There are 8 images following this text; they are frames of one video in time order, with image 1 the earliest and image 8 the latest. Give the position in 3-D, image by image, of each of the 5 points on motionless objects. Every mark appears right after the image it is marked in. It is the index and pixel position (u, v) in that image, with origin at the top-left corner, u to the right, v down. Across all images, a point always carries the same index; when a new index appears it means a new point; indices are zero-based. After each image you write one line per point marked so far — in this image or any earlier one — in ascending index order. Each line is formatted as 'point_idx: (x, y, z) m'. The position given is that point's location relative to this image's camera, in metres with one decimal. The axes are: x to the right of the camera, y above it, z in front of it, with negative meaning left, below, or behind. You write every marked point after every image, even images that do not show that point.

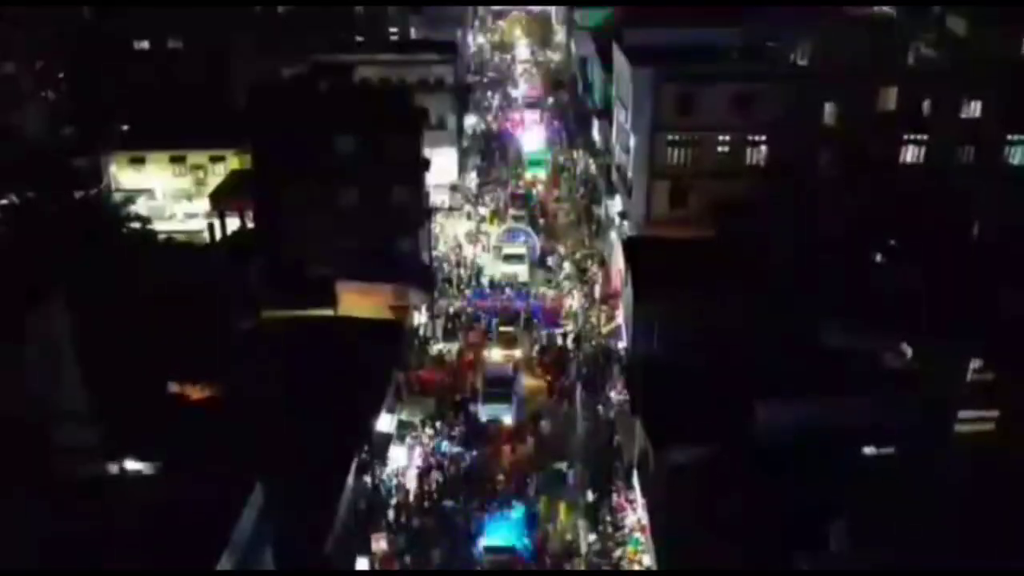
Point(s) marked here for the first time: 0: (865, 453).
0: (+6.4, -3.0, +18.7) m
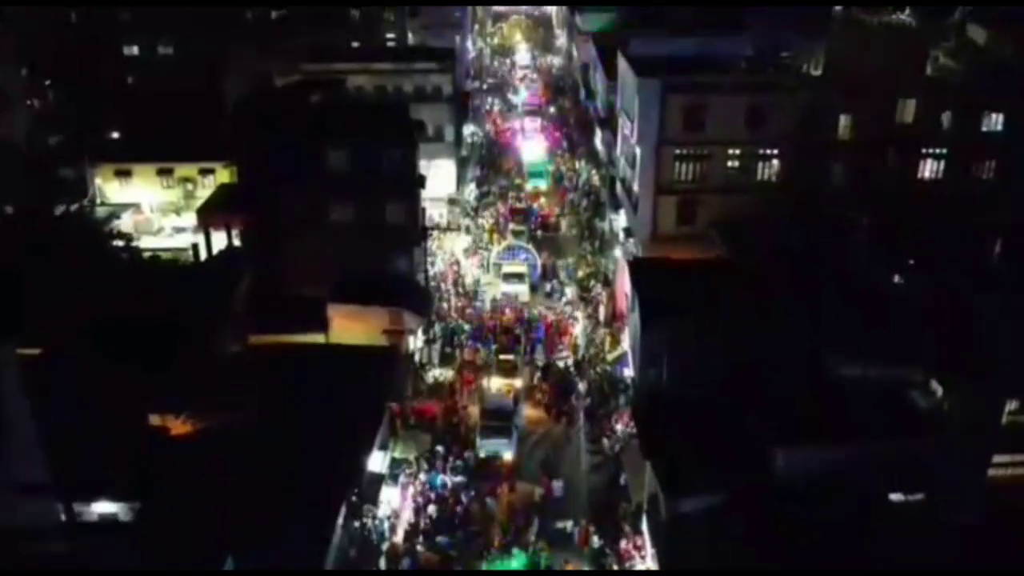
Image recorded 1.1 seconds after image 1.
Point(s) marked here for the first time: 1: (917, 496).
0: (+6.4, -3.6, +17.3) m
1: (+6.9, -3.6, +17.3) m
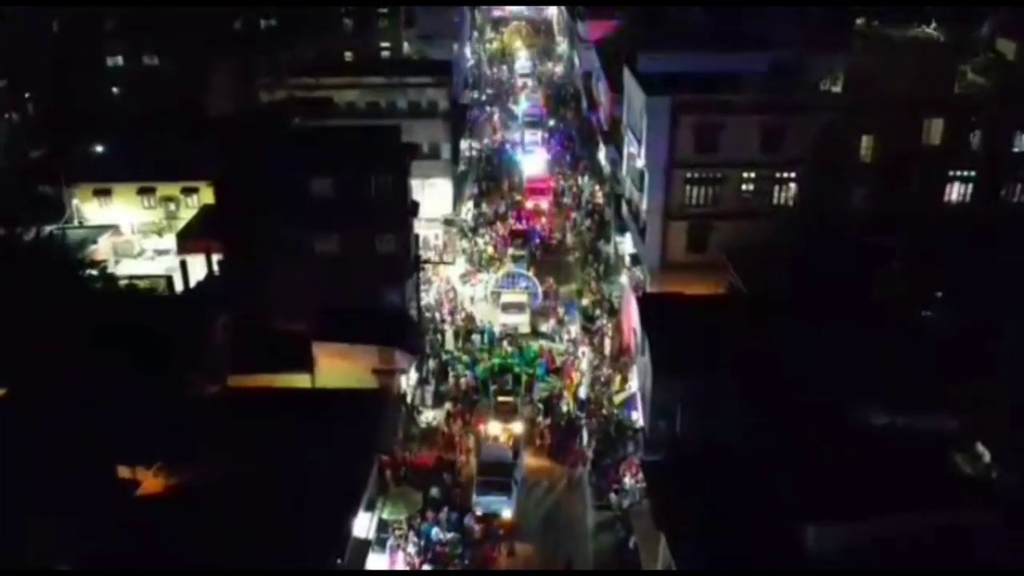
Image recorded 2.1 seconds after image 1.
0: (+6.4, -4.4, +15.4) m
1: (+6.9, -4.5, +15.4) m
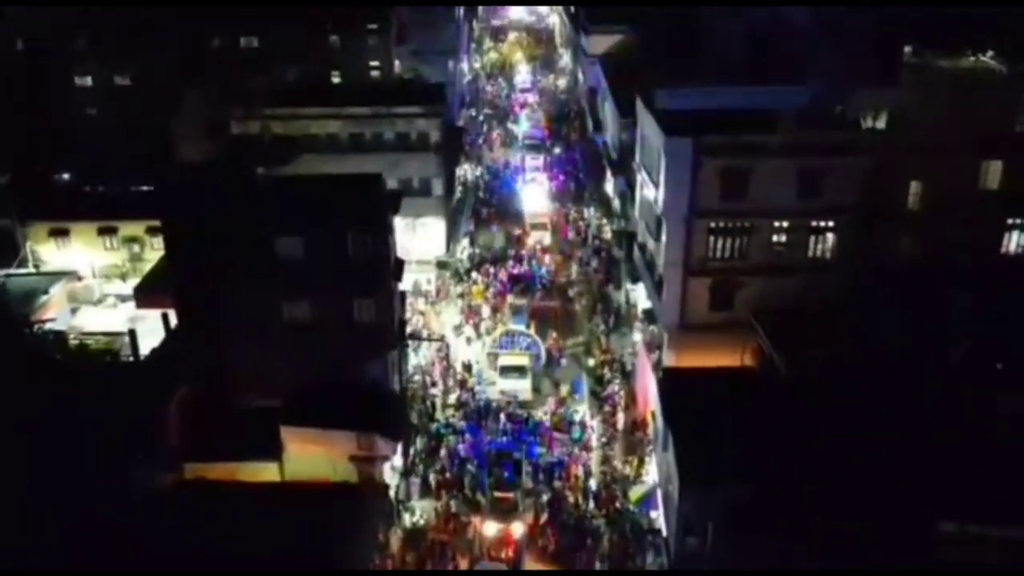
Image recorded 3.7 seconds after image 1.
0: (+6.4, -6.0, +12.2) m
1: (+6.9, -6.0, +12.1) m
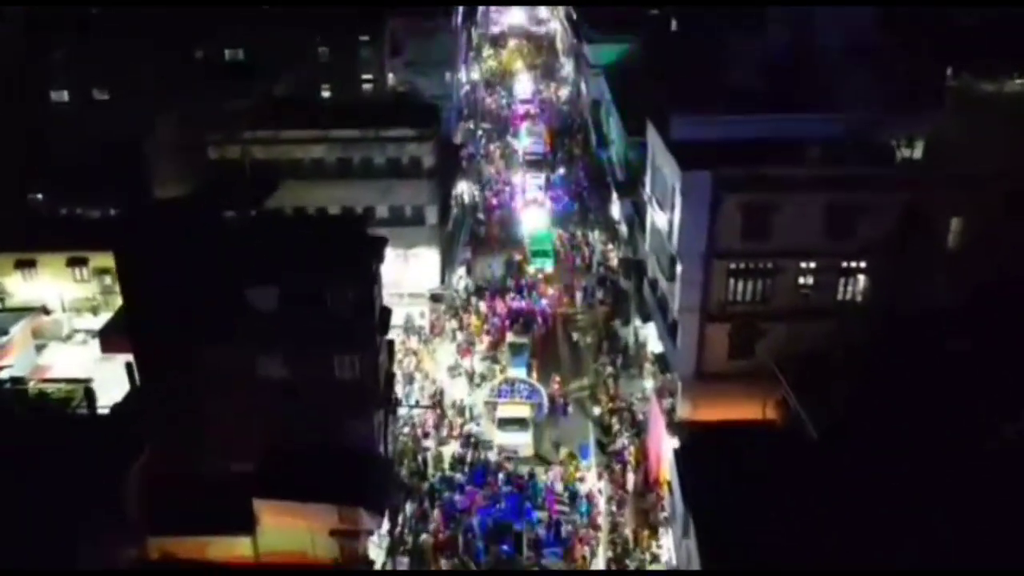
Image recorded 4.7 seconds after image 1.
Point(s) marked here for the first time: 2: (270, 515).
0: (+6.4, -7.0, +9.9) m
1: (+6.8, -7.0, +9.9) m
2: (-4.4, -4.2, +18.7) m
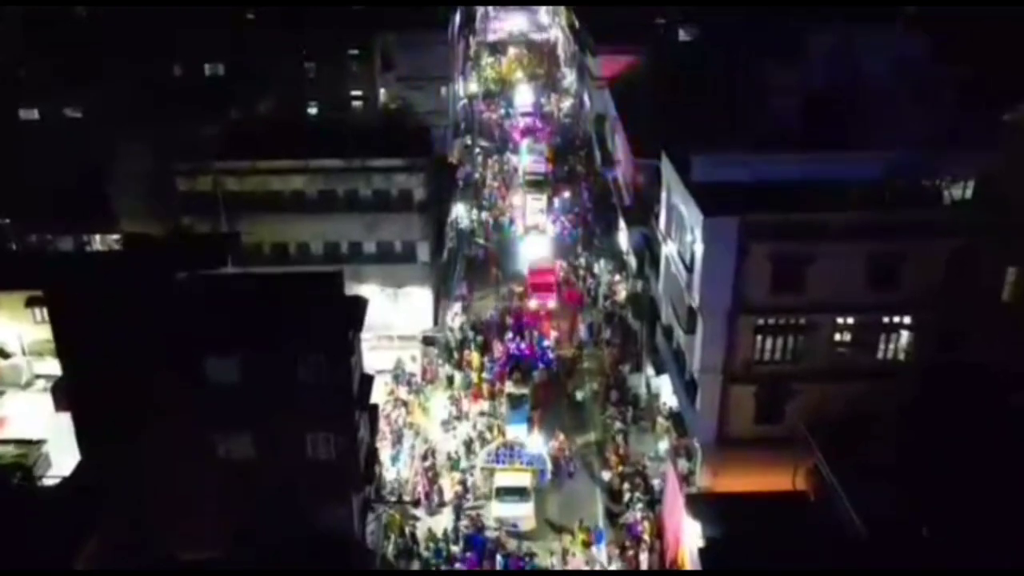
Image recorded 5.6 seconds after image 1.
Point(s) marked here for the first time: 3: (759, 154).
0: (+6.4, -8.1, +7.5) m
1: (+6.8, -8.1, +7.4) m
2: (-4.4, -5.3, +16.2) m
3: (+4.6, +2.6, +19.6) m
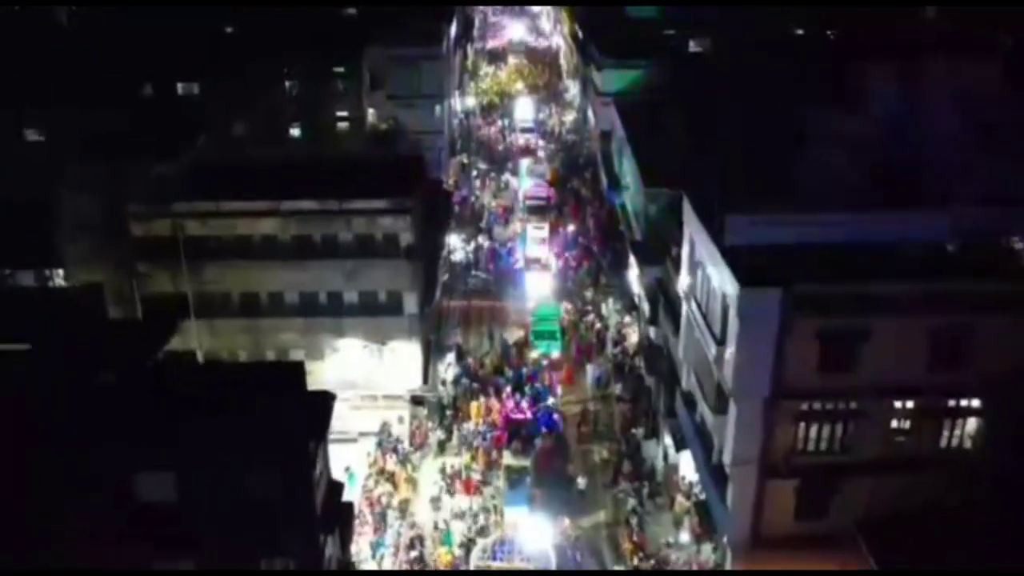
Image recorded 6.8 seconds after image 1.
0: (+6.4, -9.3, +4.6) m
1: (+6.8, -9.3, +4.5) m
2: (-4.4, -6.6, +13.3) m
3: (+4.6, +1.3, +16.6) m
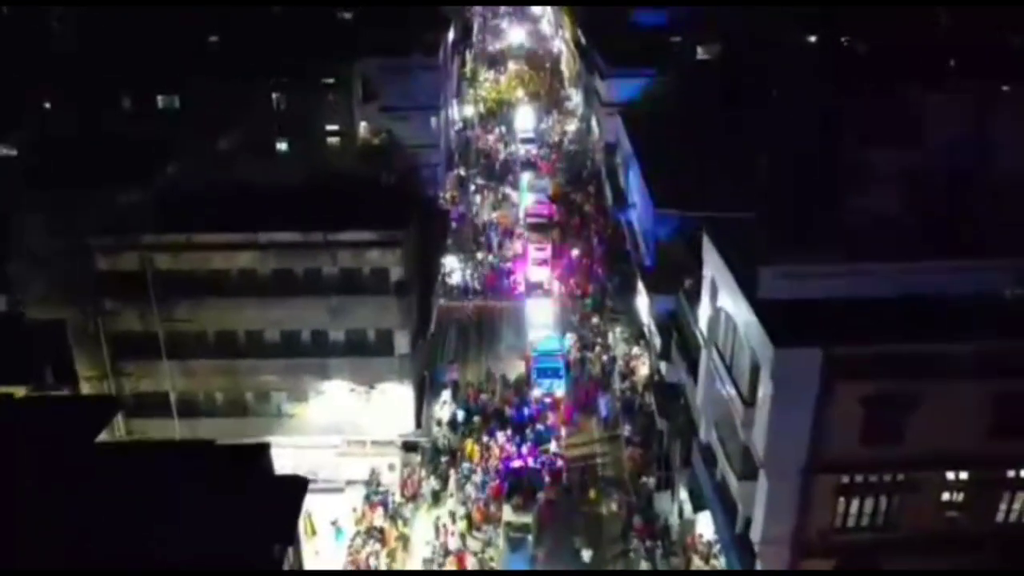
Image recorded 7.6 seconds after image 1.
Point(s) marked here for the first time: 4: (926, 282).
0: (+6.4, -10.1, +2.6) m
1: (+6.8, -10.1, +2.6) m
2: (-4.4, -7.3, +11.4) m
3: (+4.6, +0.5, +14.7) m
4: (+5.8, +0.3, +14.6) m
